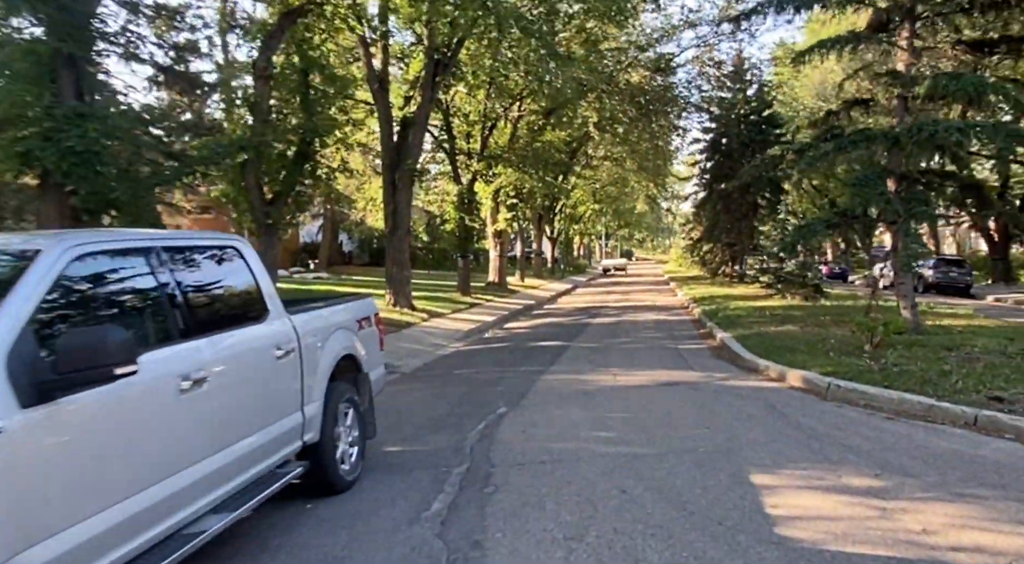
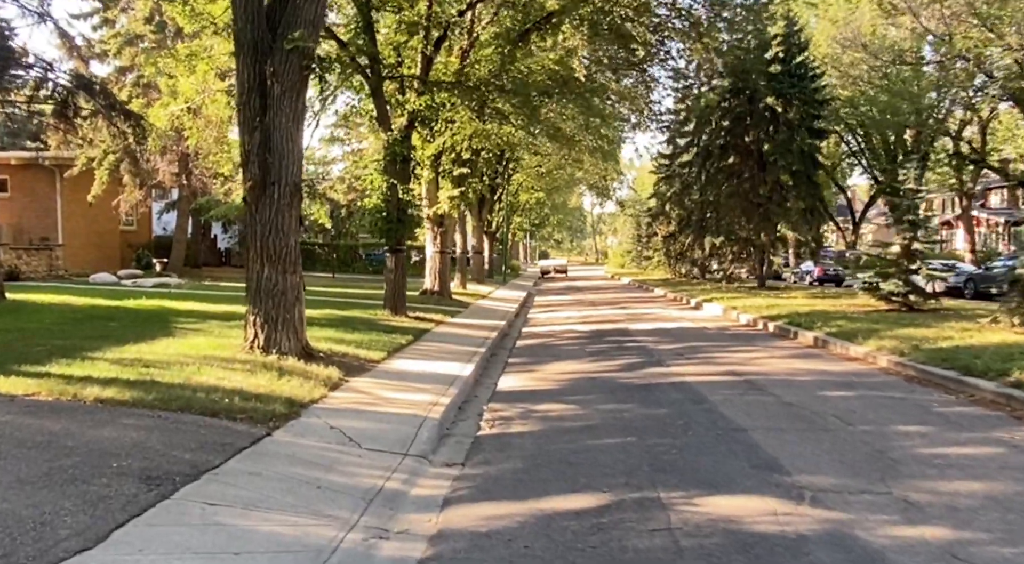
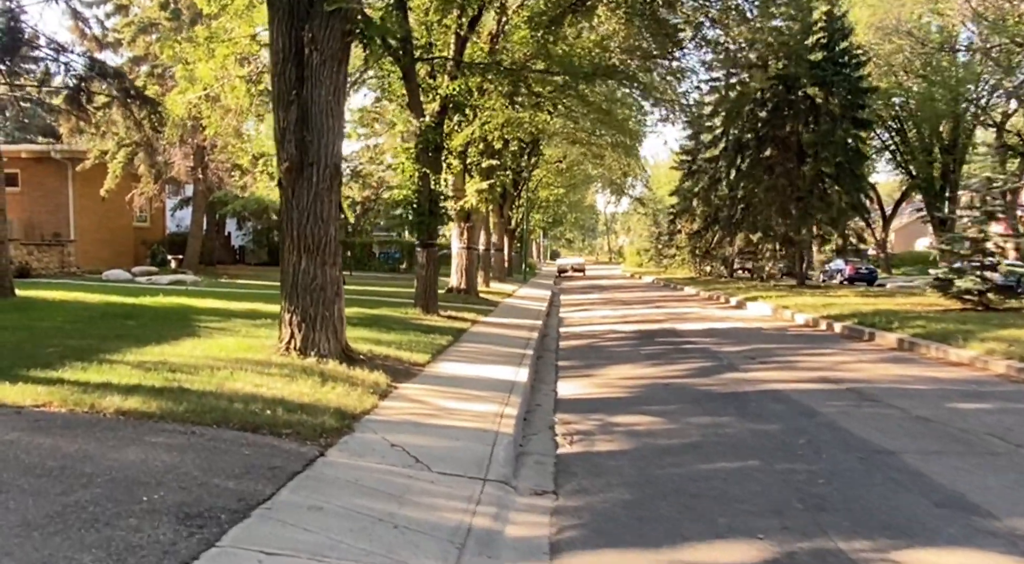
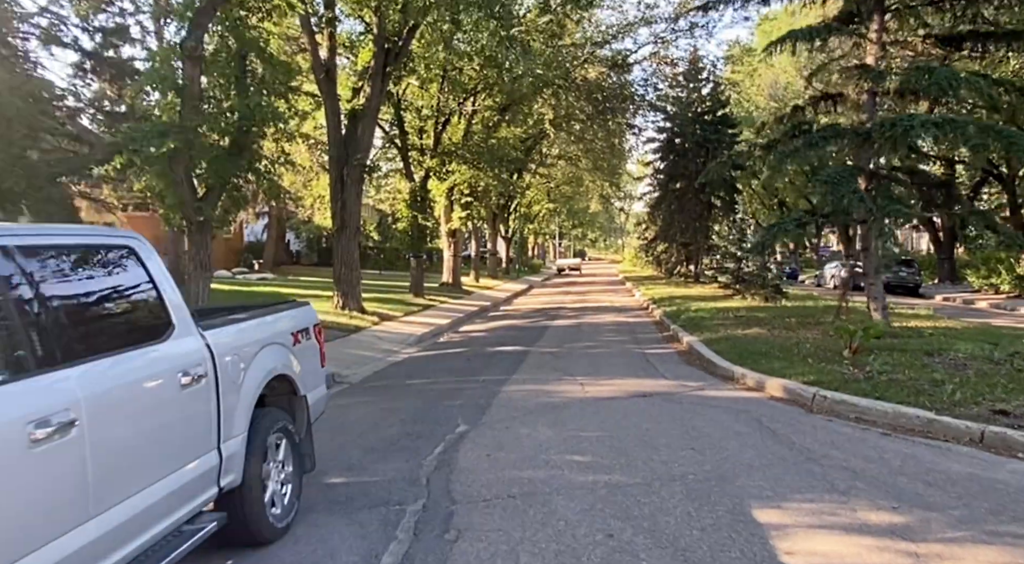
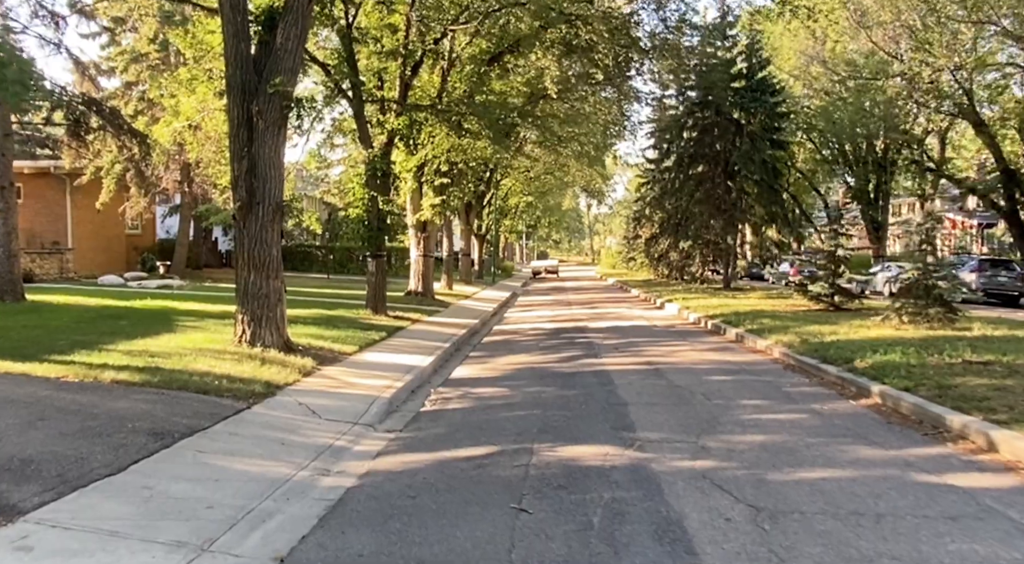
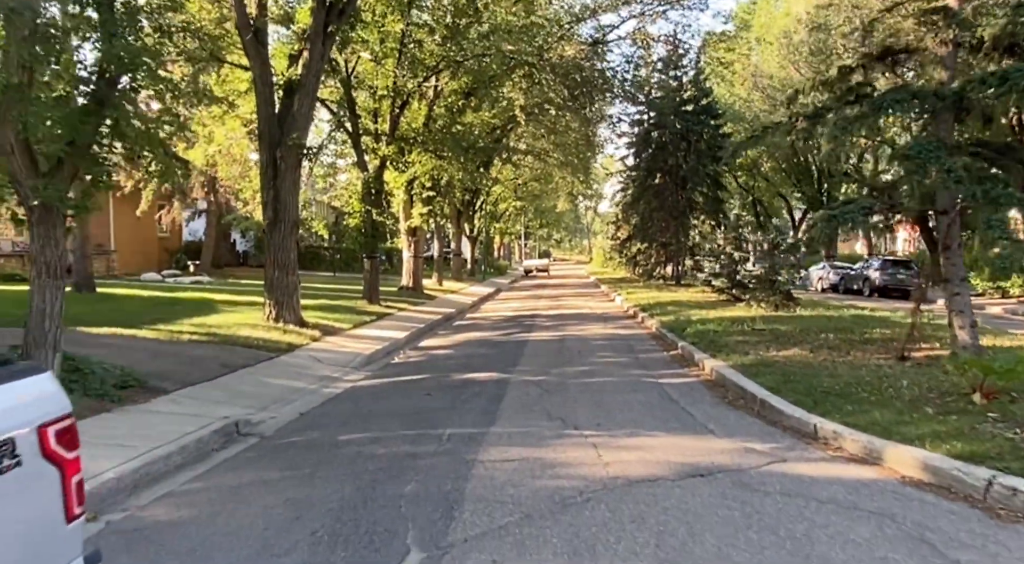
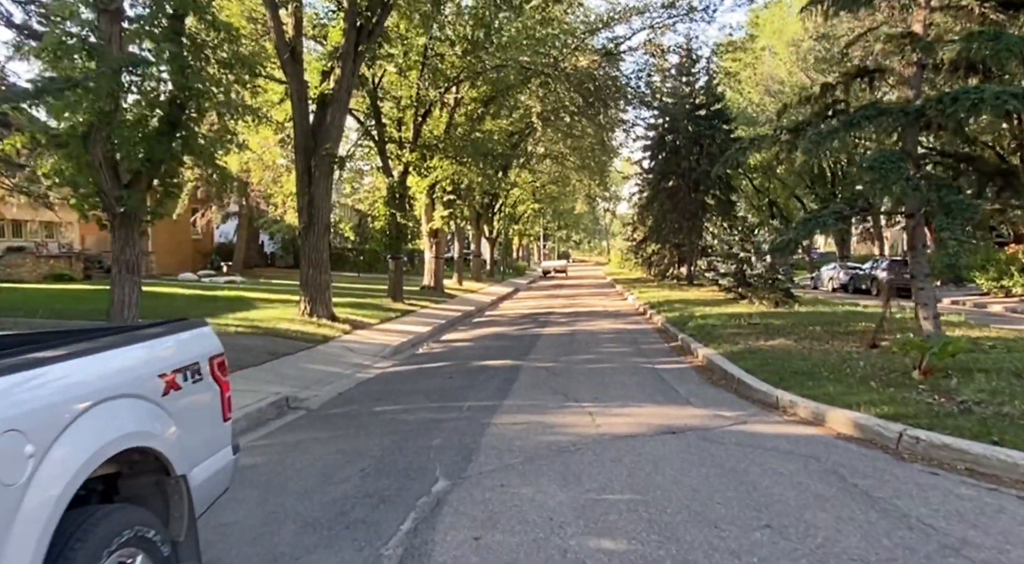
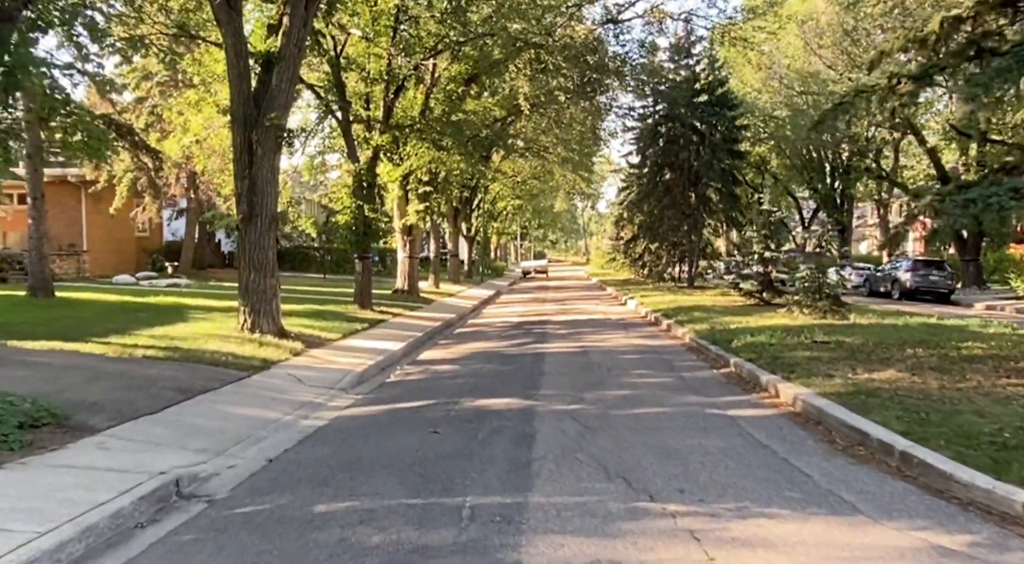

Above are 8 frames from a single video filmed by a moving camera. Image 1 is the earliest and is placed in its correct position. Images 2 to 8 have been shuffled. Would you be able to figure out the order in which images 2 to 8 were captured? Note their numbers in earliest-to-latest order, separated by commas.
4, 7, 6, 8, 5, 2, 3
